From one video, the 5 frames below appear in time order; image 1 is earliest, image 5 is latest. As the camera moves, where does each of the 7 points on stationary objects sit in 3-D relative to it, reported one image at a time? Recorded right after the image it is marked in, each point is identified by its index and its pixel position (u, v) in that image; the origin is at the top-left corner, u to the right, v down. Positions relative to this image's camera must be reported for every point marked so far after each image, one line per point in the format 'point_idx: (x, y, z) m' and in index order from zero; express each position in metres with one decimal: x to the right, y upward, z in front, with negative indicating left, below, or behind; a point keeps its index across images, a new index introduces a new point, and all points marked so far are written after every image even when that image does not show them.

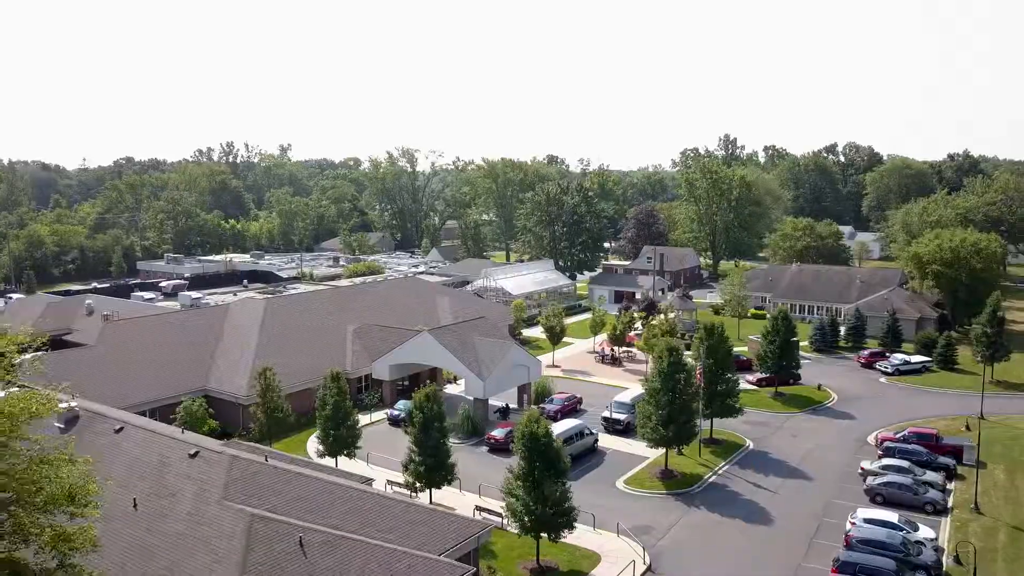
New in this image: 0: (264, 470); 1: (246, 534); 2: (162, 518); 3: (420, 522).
0: (-7.0, -5.1, +19.7) m
1: (-6.2, -5.7, +16.3) m
2: (-8.7, -5.7, +17.4) m
3: (-2.6, -6.6, +19.7) m
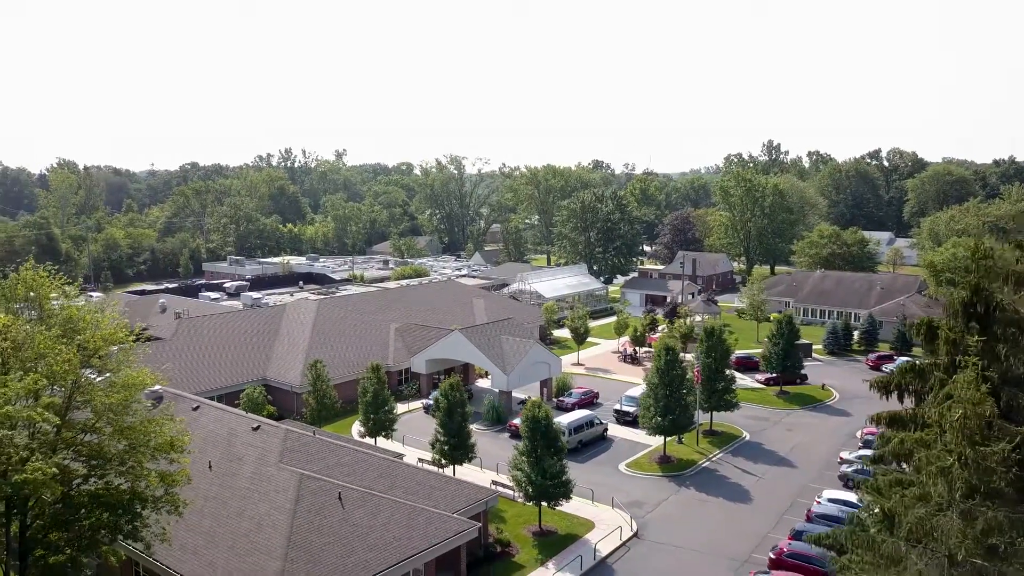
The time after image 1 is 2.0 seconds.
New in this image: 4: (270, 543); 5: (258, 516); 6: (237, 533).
0: (-6.8, -5.2, +23.9) m
1: (-6.3, -5.8, +20.6) m
2: (-8.7, -5.8, +21.8) m
3: (-2.5, -6.7, +23.7) m
4: (-6.5, -6.8, +18.8) m
5: (-7.2, -6.5, +19.9) m
6: (-7.6, -6.8, +19.4) m
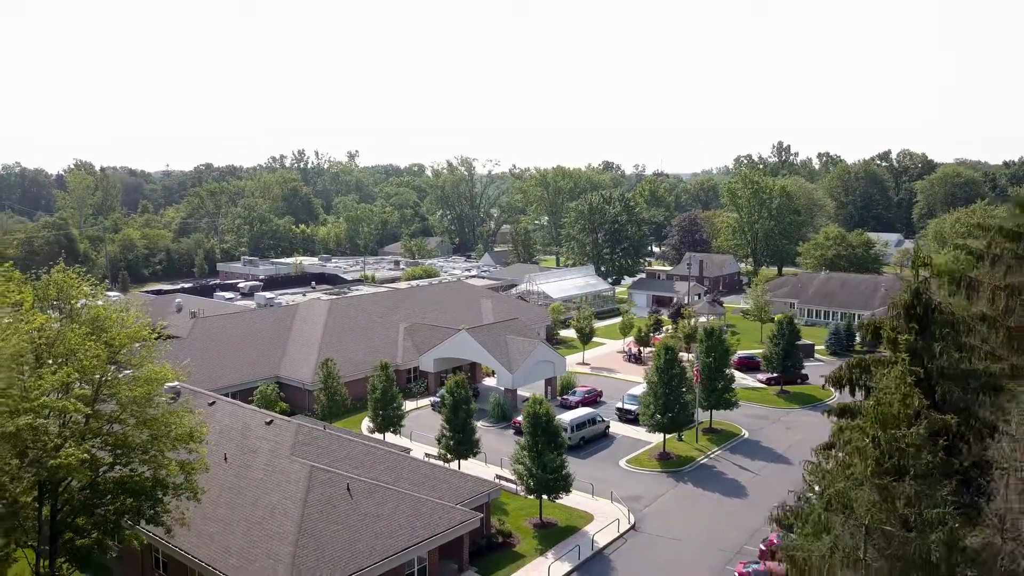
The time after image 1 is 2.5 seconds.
0: (-6.8, -5.3, +25.0) m
1: (-6.3, -5.8, +21.7) m
2: (-8.7, -5.9, +22.9) m
3: (-2.4, -6.8, +24.7) m
4: (-6.5, -6.9, +19.9) m
5: (-7.2, -6.5, +21.0) m
6: (-7.7, -6.8, +20.6) m
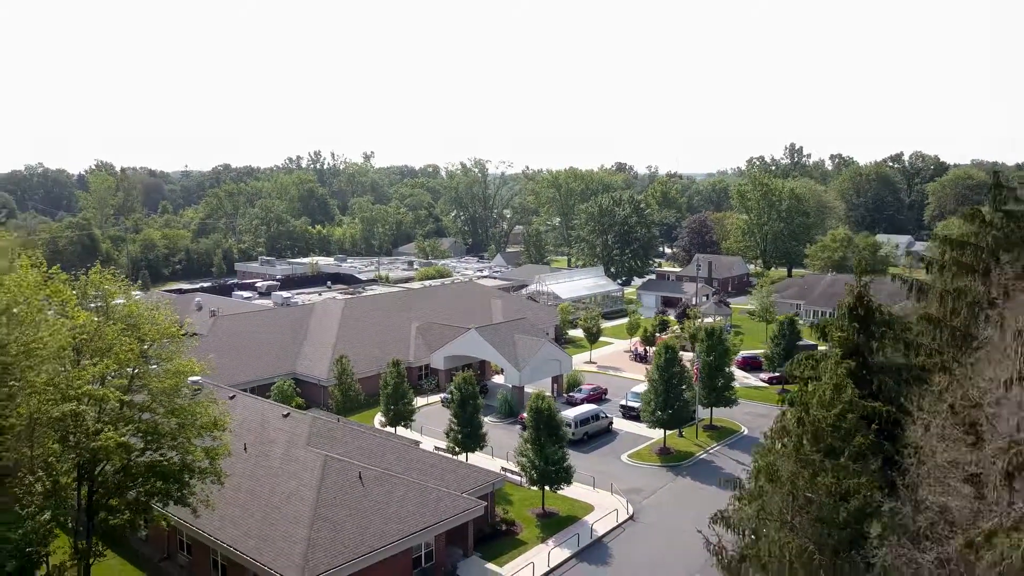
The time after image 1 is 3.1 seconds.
0: (-6.7, -5.3, +26.5) m
1: (-6.2, -5.9, +23.1) m
2: (-8.6, -5.8, +24.4) m
3: (-2.3, -6.8, +26.1) m
4: (-6.5, -6.9, +21.3) m
5: (-7.2, -6.5, +22.4) m
6: (-7.6, -6.8, +22.0) m
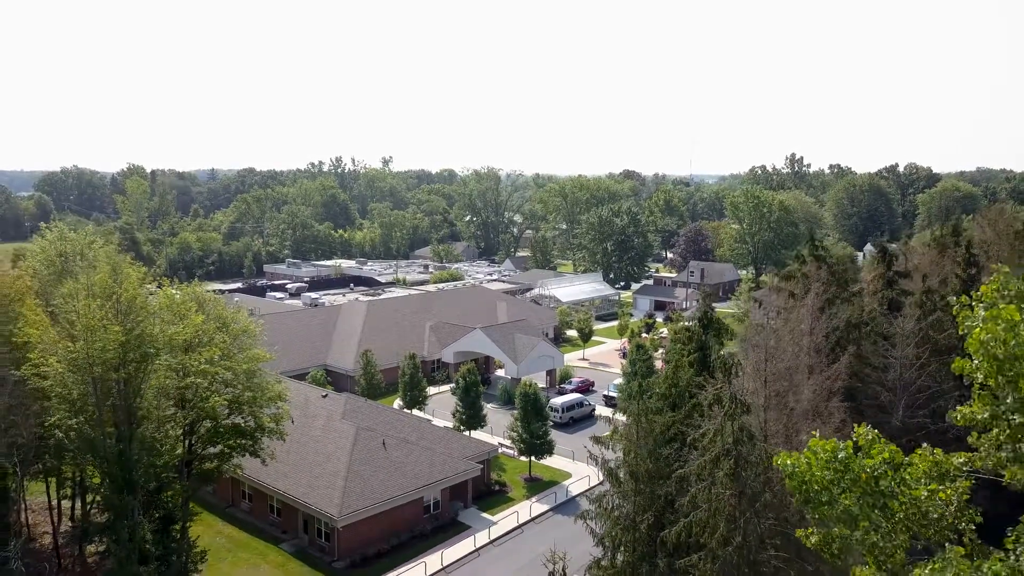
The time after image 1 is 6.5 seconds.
0: (-7.0, -5.6, +33.2) m
1: (-6.7, -6.2, +29.8) m
2: (-9.0, -6.2, +31.2) m
3: (-2.7, -7.2, +32.7) m
4: (-7.0, -7.2, +28.0) m
5: (-7.6, -6.8, +29.2) m
6: (-8.1, -7.1, +28.8) m
